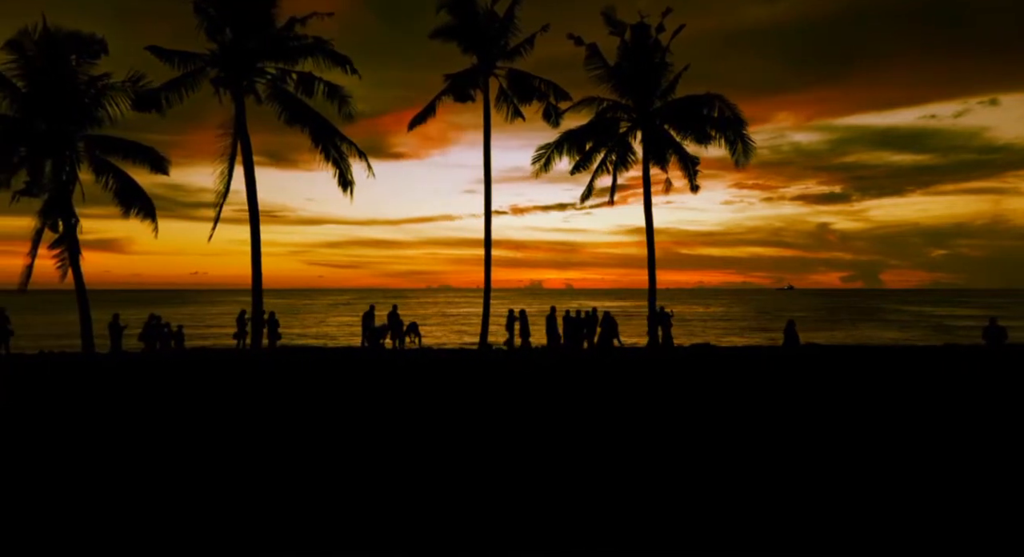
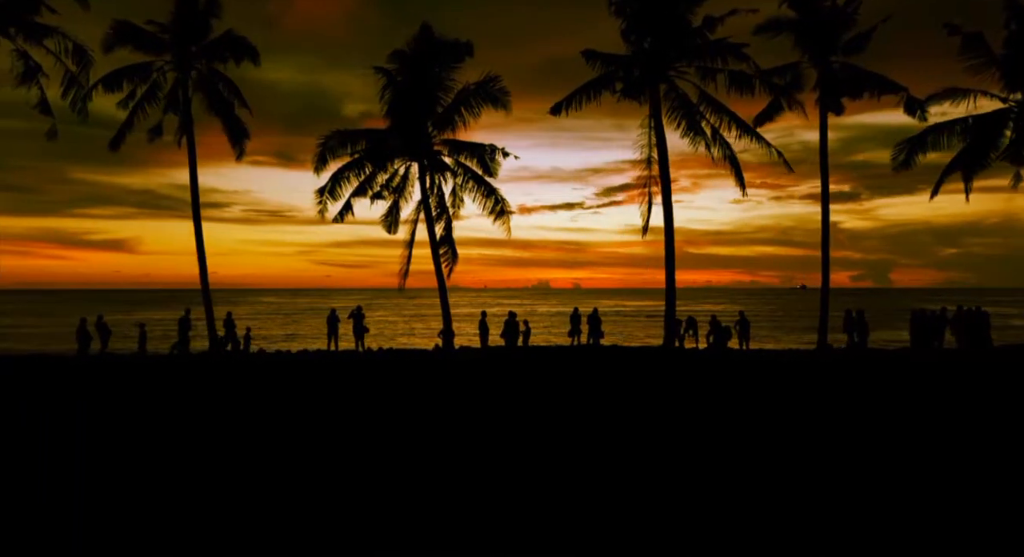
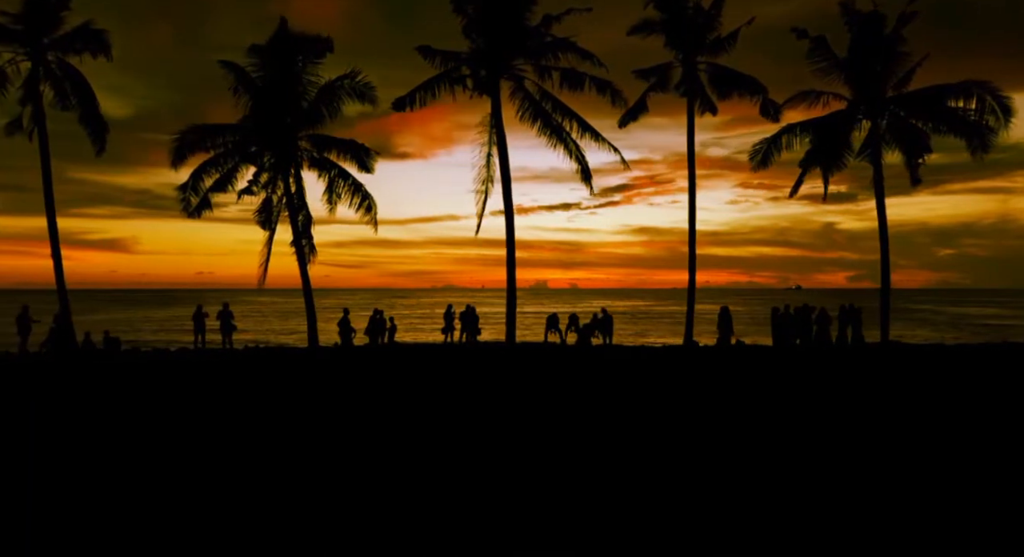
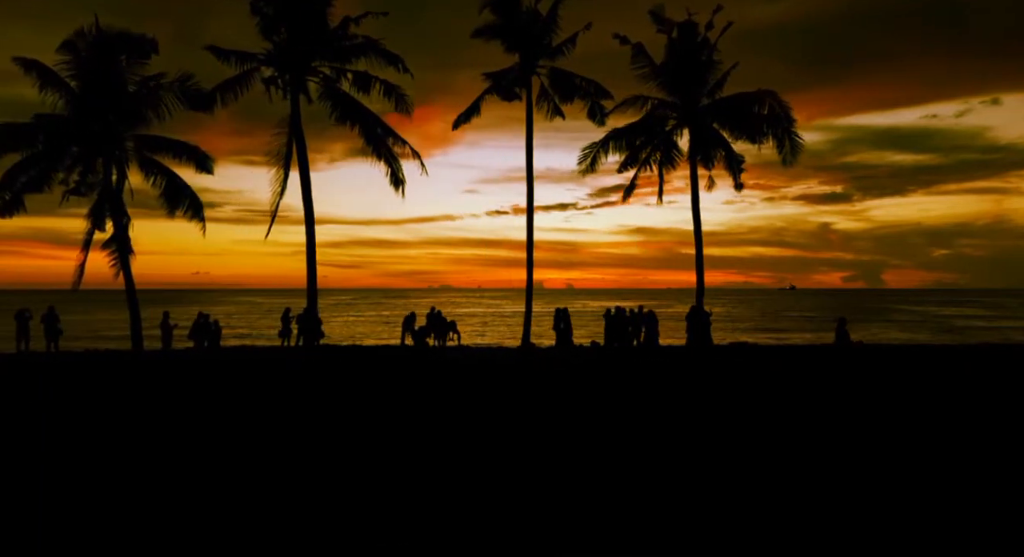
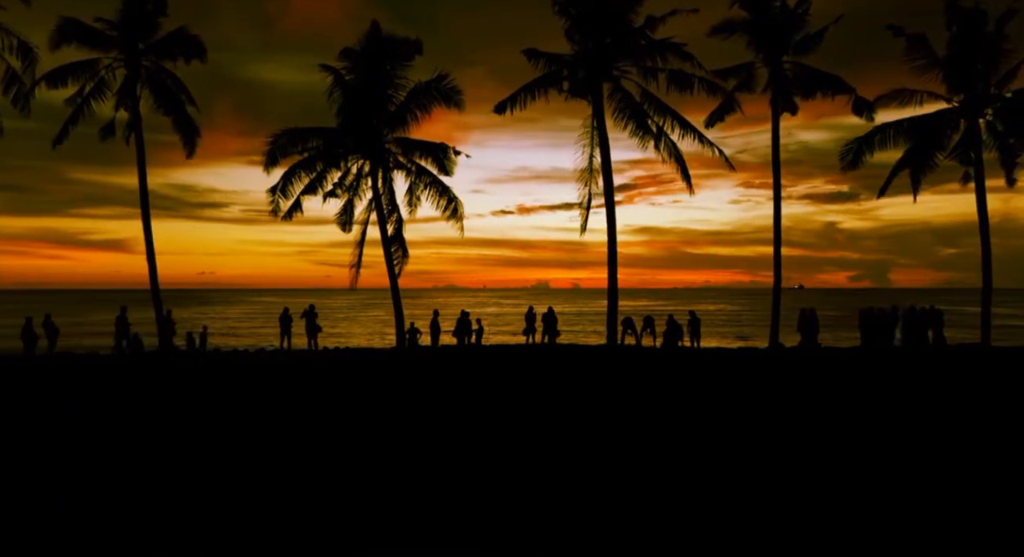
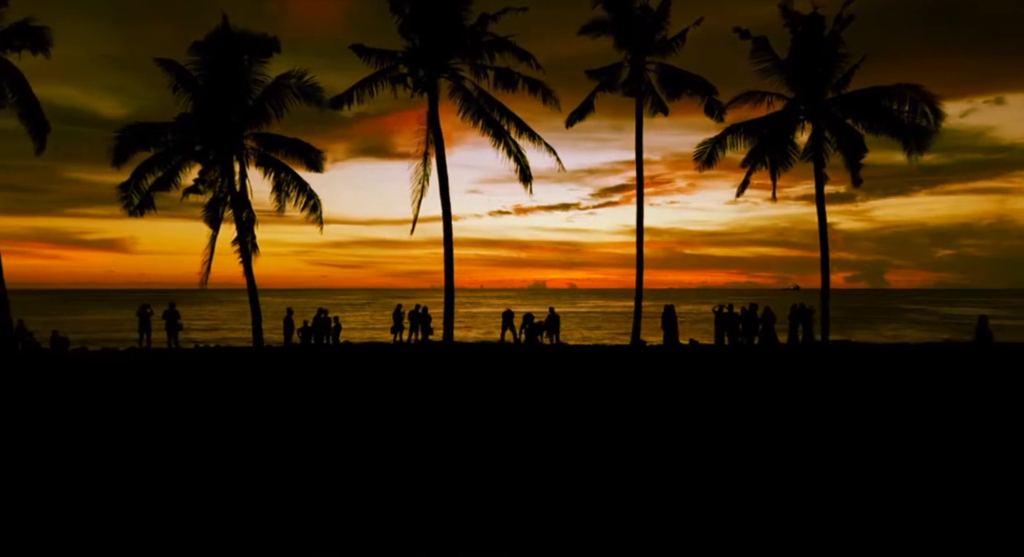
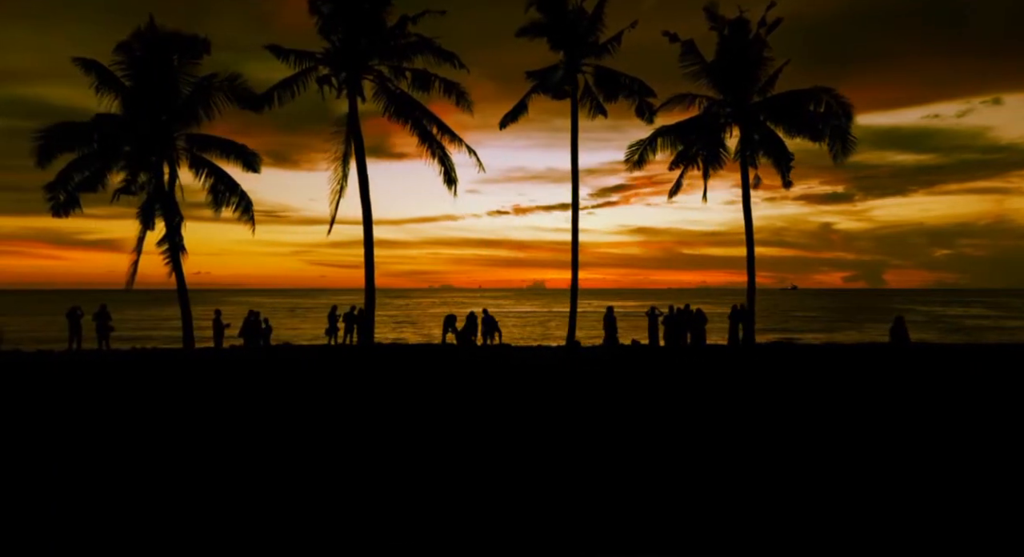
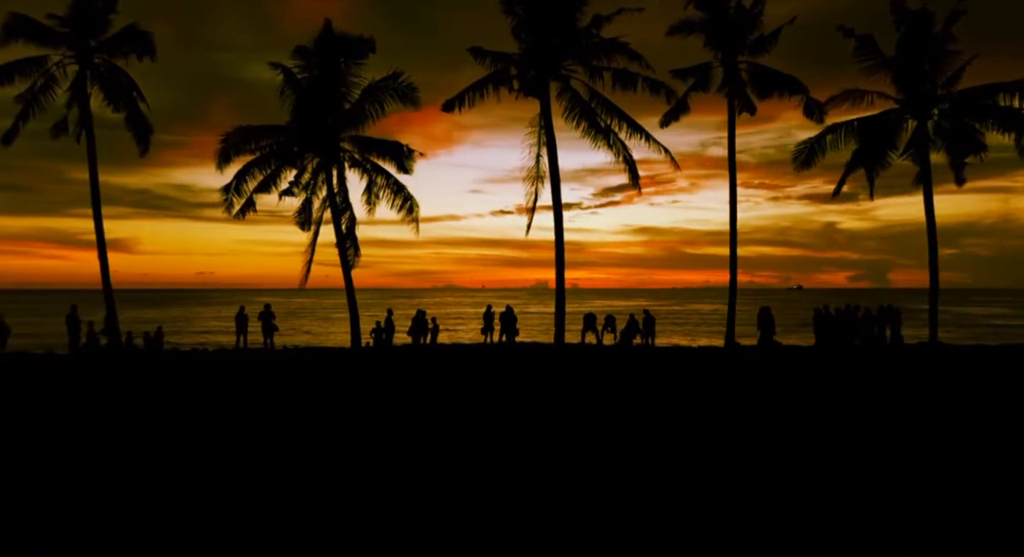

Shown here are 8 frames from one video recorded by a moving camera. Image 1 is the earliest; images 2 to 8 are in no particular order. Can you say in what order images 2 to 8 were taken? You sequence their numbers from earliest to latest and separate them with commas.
4, 7, 6, 3, 8, 5, 2
